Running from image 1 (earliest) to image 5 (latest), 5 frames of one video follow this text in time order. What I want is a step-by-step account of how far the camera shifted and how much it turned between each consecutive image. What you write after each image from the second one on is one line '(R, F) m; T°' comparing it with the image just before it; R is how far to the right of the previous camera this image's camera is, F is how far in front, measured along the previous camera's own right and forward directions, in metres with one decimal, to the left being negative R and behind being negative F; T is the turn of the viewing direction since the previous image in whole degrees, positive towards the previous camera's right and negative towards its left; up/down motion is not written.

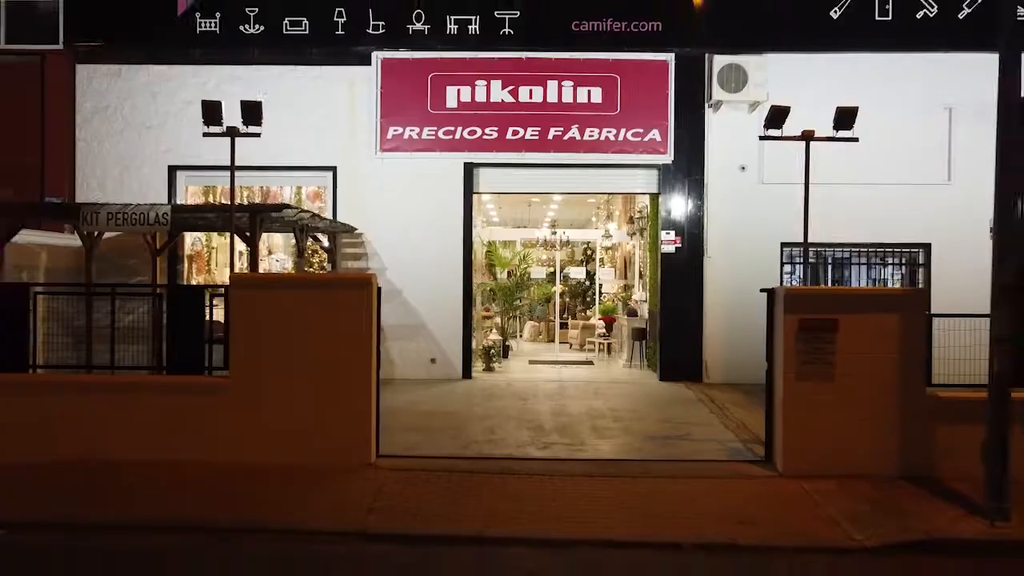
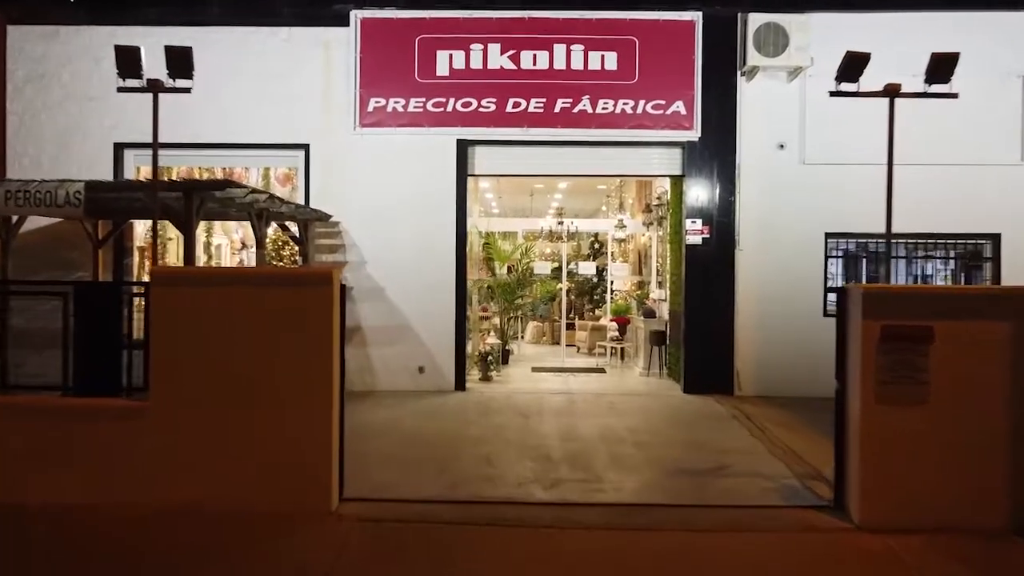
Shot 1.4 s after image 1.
(0.0, +1.4) m; 0°
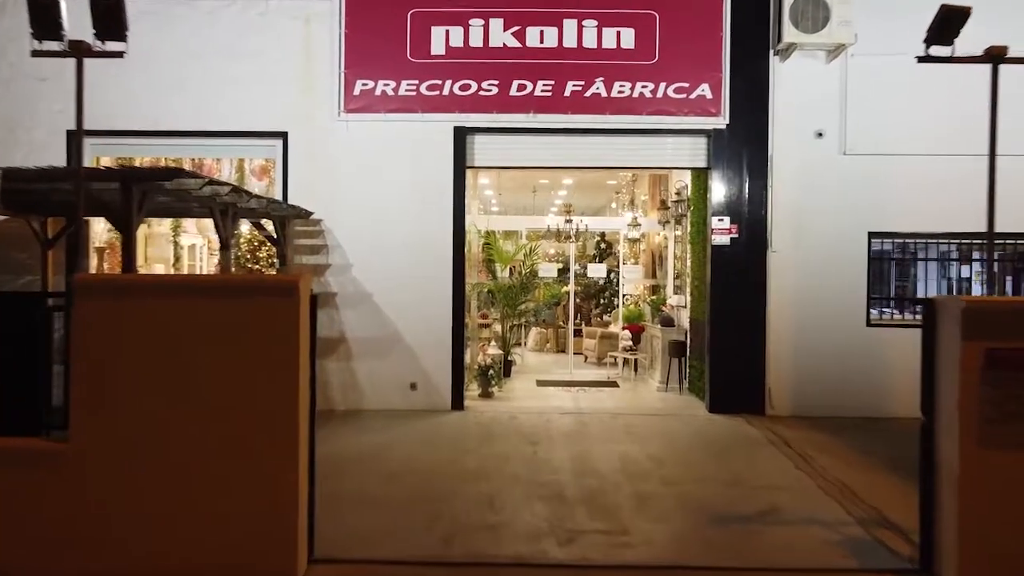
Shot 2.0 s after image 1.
(-0.1, +1.0) m; 0°
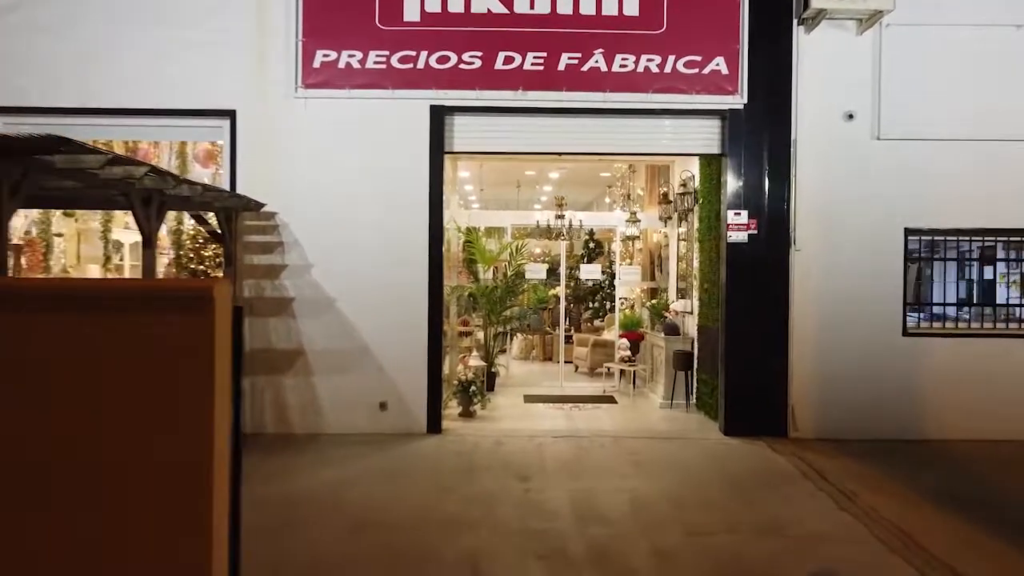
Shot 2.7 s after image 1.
(-0.1, +1.0) m; +1°
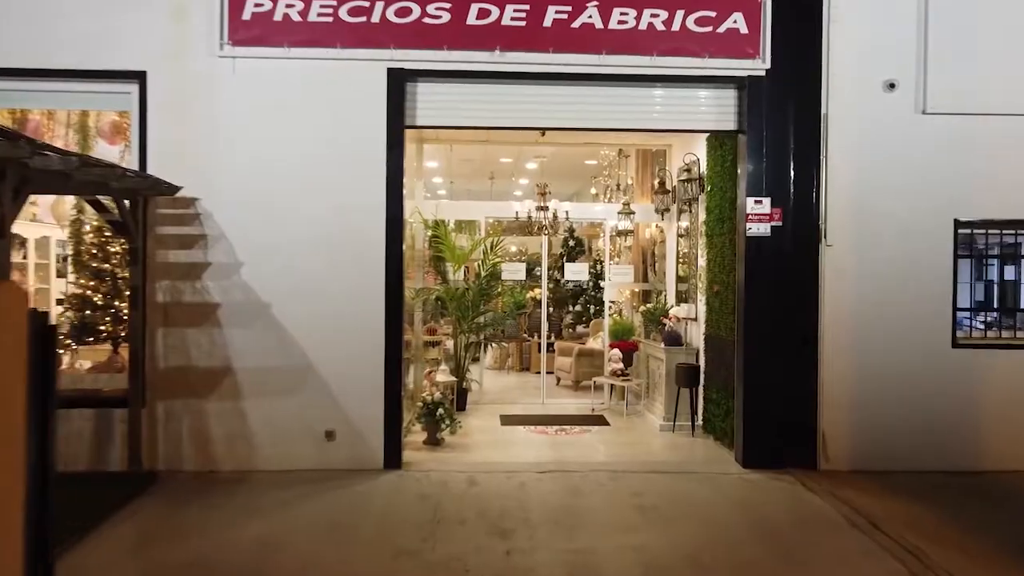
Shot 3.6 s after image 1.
(0.0, +1.2) m; +2°
